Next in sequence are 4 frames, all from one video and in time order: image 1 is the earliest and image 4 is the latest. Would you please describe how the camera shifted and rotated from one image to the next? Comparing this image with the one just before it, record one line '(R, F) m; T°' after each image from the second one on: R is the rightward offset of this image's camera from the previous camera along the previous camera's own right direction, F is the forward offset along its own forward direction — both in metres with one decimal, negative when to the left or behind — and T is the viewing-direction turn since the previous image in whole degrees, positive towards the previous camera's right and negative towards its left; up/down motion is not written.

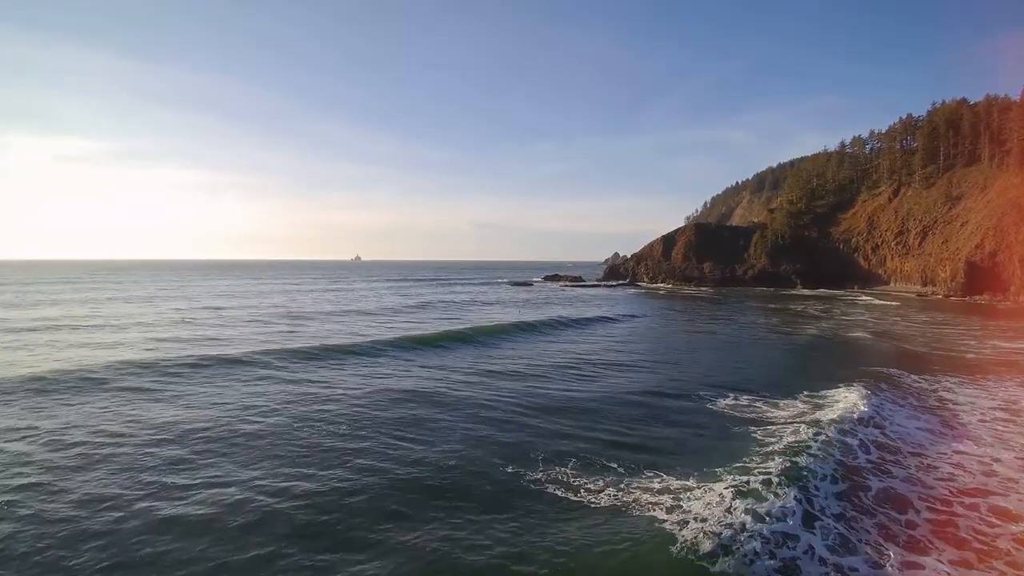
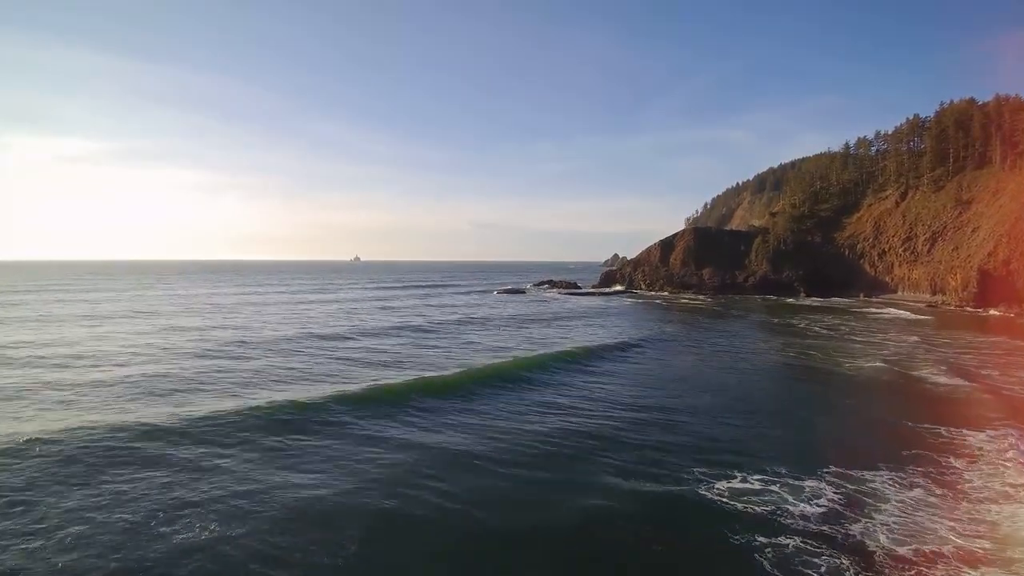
(+1.4, +3.2) m; 0°
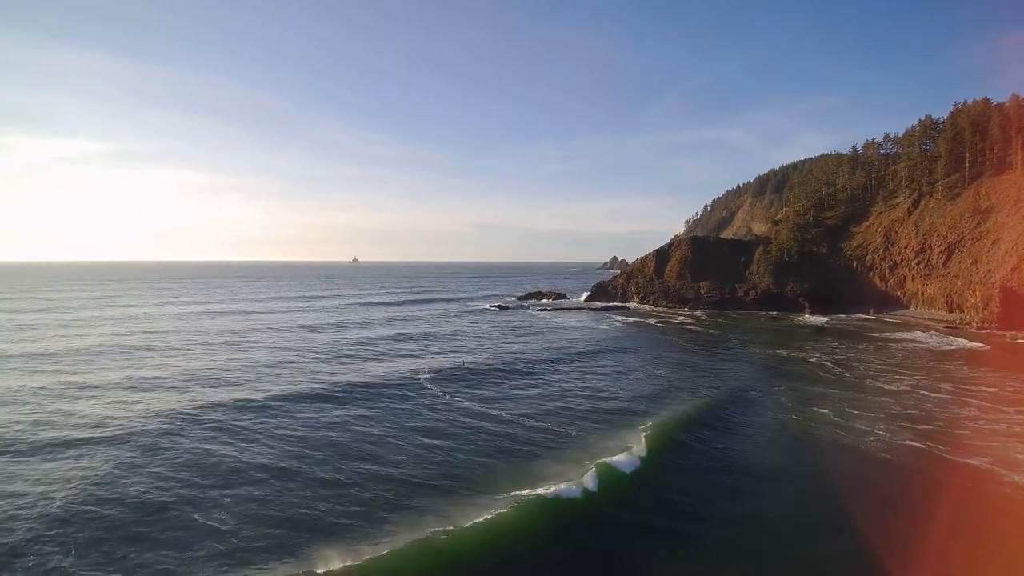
(+2.6, +5.5) m; 0°
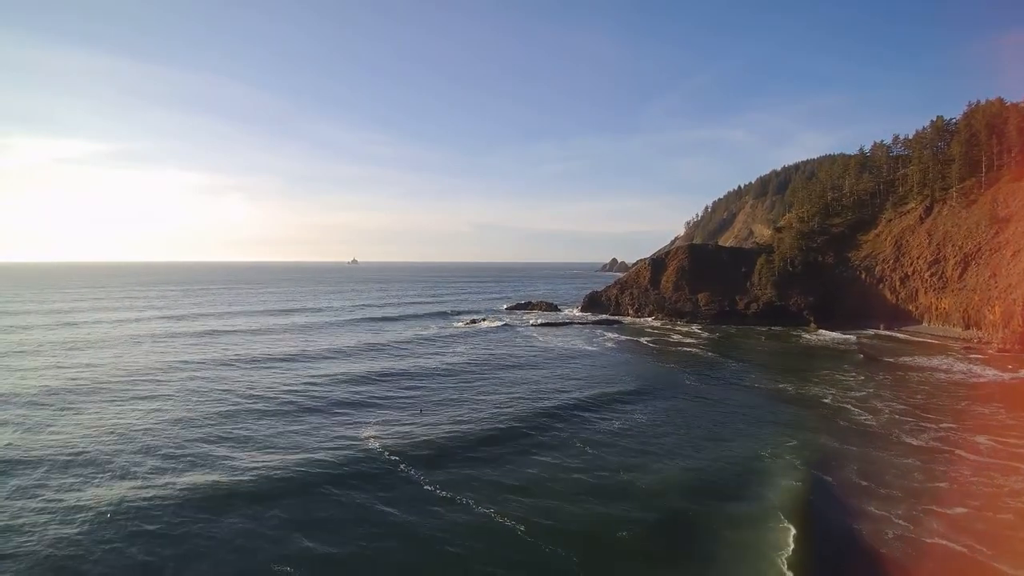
(+2.0, +4.5) m; 0°
